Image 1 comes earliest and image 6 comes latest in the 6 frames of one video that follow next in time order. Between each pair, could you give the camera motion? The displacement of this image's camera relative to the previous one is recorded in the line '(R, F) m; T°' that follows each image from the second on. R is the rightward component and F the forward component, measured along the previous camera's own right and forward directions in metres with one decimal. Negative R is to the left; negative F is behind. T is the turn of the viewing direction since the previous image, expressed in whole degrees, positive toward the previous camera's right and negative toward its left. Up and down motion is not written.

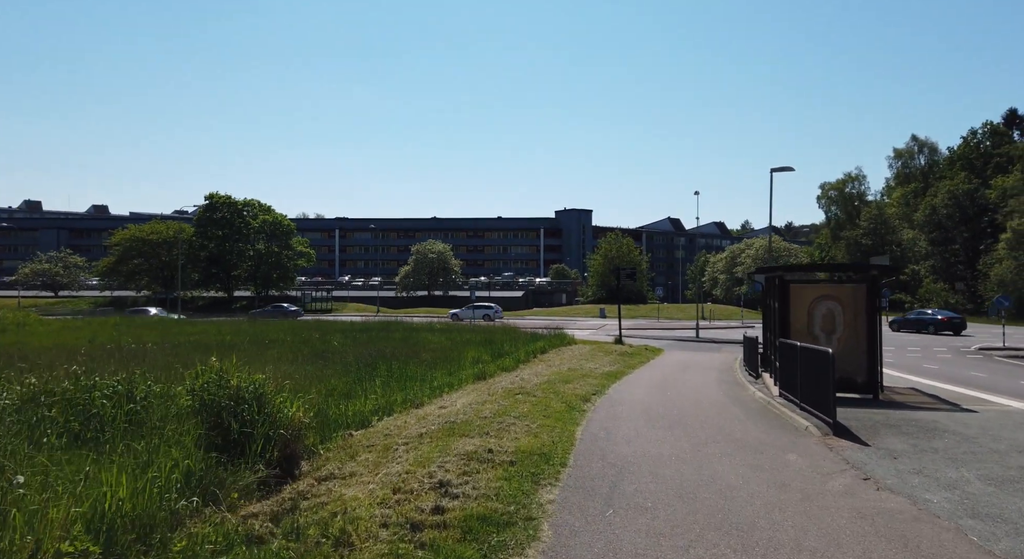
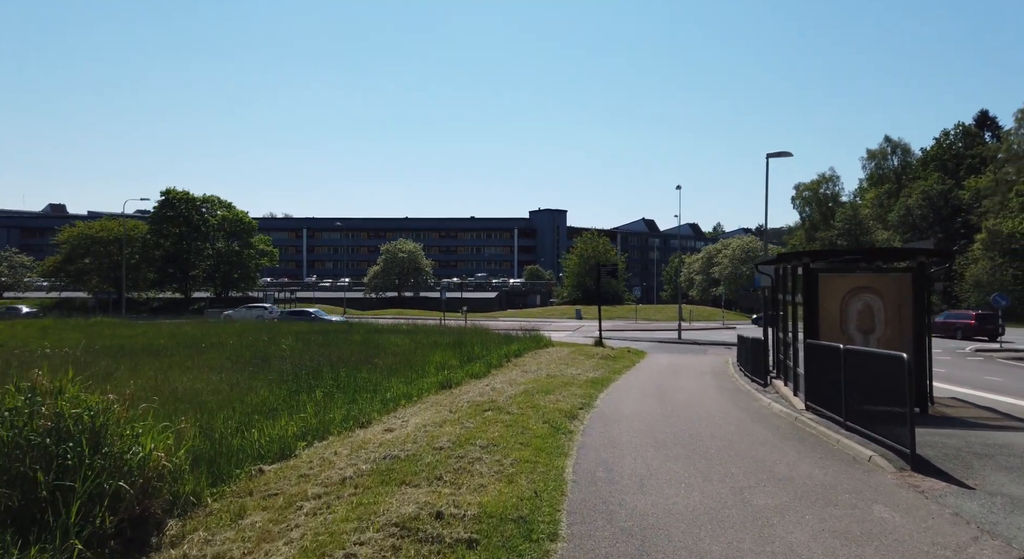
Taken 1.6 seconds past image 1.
(+0.1, +3.0) m; +2°
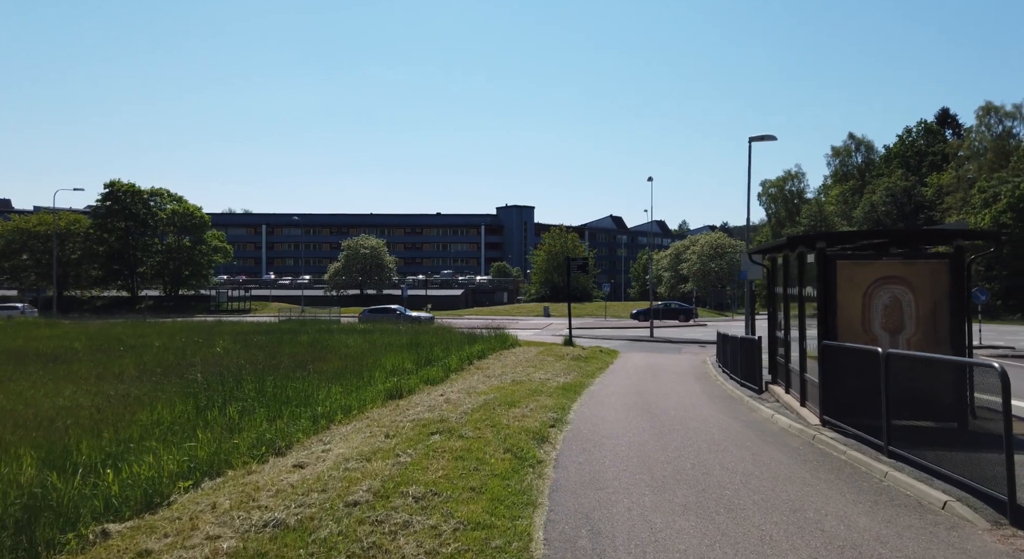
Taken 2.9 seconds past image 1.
(+0.2, +2.4) m; +2°
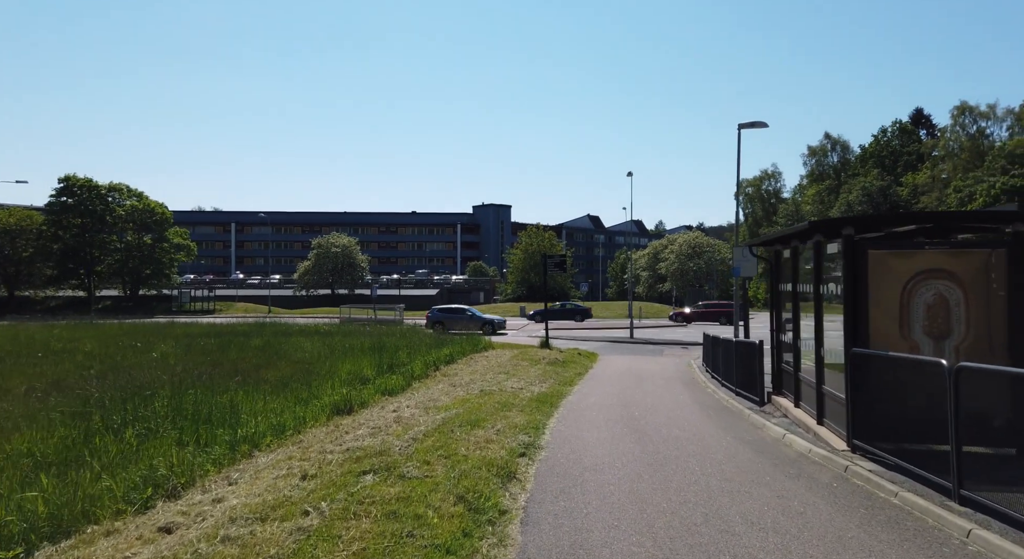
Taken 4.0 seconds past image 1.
(+0.2, +2.1) m; +2°
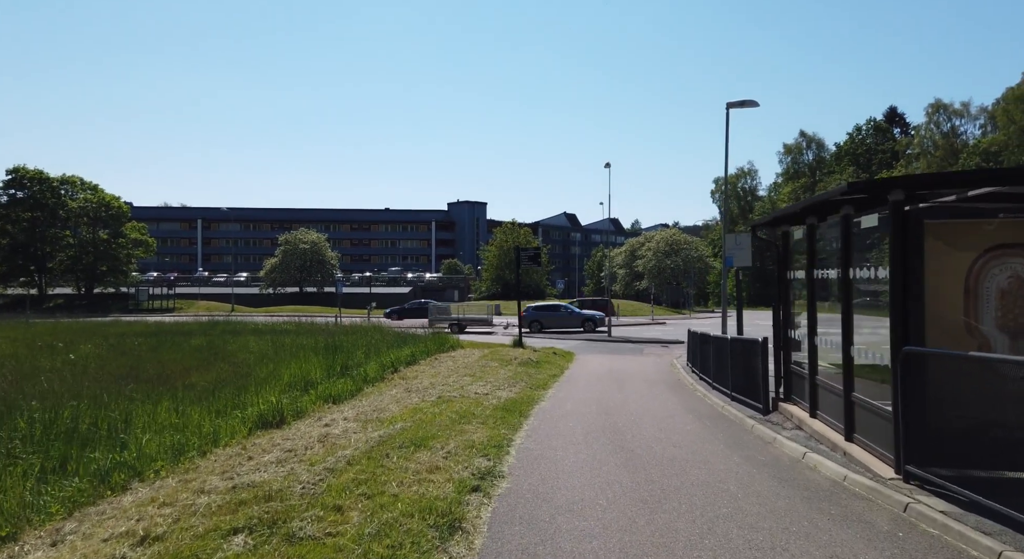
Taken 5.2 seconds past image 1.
(+0.2, +2.2) m; +2°
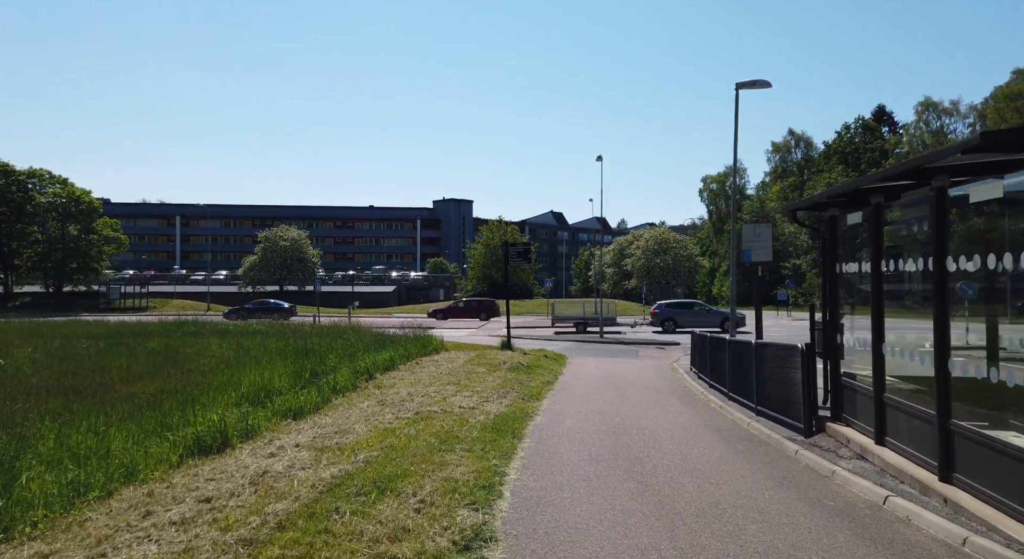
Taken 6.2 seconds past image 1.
(-0.1, +2.0) m; +1°
